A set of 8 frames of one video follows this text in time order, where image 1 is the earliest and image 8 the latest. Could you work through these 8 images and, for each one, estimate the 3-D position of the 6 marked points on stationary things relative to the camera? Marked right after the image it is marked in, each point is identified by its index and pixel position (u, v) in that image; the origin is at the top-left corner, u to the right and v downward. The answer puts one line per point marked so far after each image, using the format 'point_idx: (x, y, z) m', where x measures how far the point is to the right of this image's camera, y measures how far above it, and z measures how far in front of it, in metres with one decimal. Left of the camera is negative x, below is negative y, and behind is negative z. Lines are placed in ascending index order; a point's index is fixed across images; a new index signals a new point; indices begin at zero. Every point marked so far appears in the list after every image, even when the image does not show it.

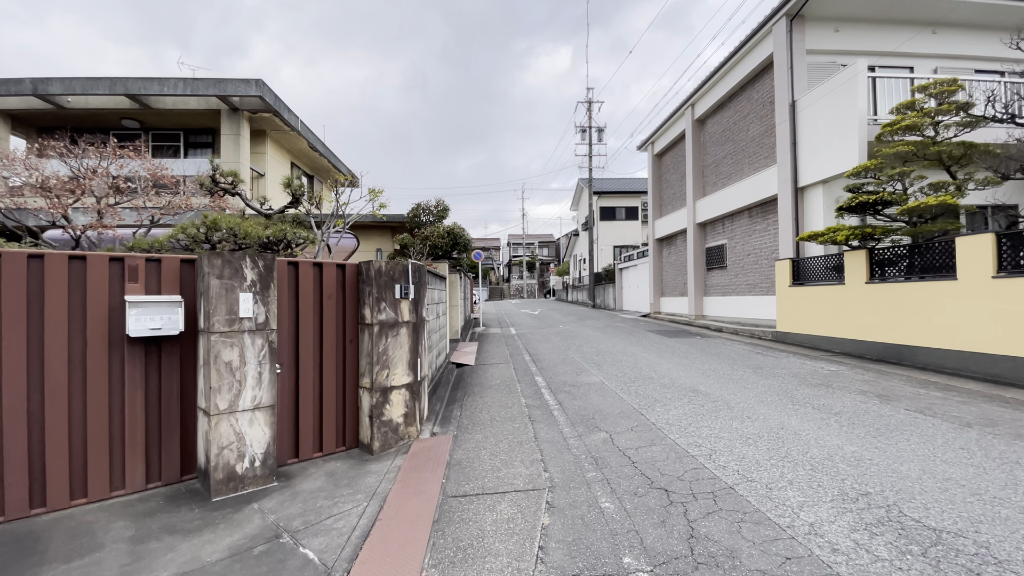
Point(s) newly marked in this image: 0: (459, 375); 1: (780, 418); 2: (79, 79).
0: (-0.8, -1.3, +7.3) m
1: (+2.6, -1.3, +4.5) m
2: (-10.1, +4.9, +11.1) m
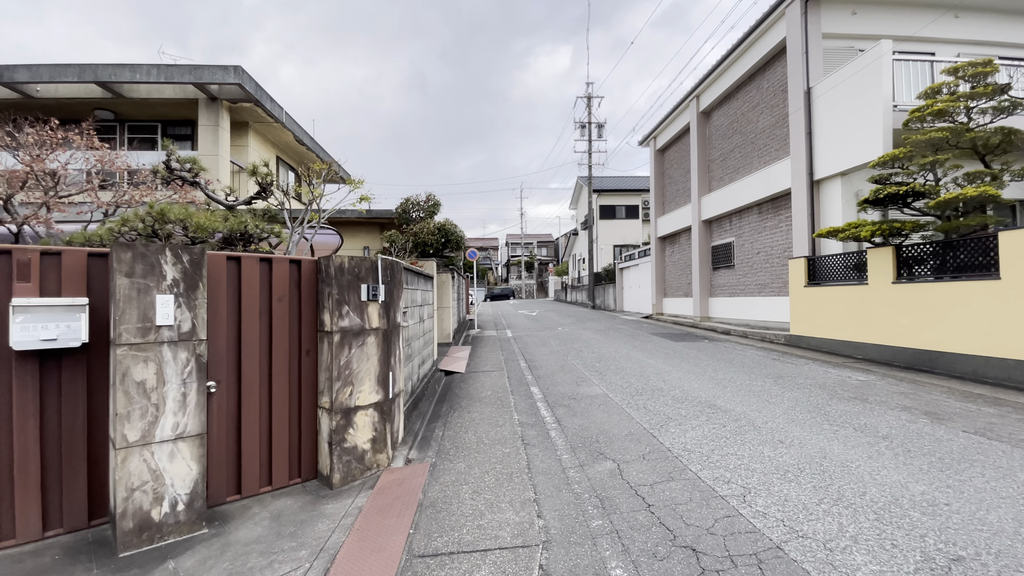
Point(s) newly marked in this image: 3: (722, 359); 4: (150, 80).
0: (-0.9, -1.3, +6.5) m
1: (+2.5, -1.3, +3.8) m
2: (-10.2, +4.9, +10.4) m
3: (+3.6, -1.2, +8.1) m
4: (-8.2, +4.7, +10.7) m
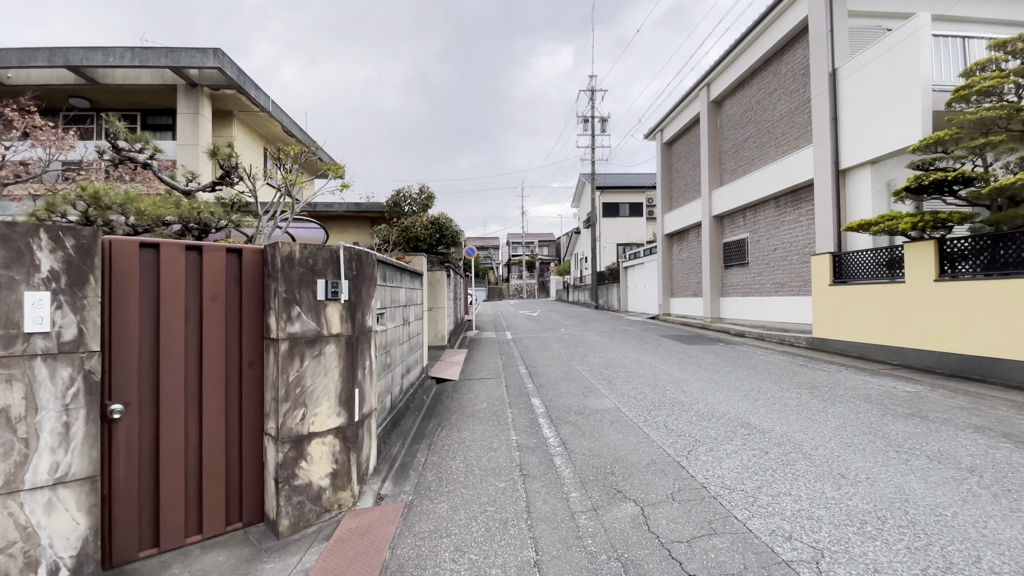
0: (-0.9, -1.3, +5.8) m
1: (+2.5, -1.2, +3.0) m
2: (-10.2, +4.9, +9.7) m
3: (+3.6, -1.2, +7.3) m
4: (-8.2, +4.7, +10.0) m
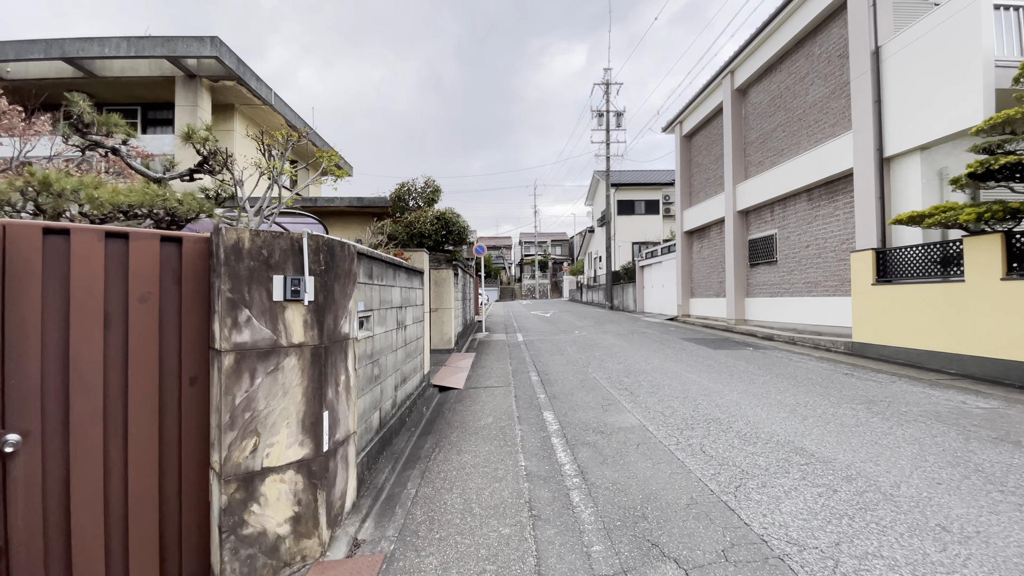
0: (-0.8, -1.3, +5.2) m
1: (+2.5, -1.2, +2.3) m
2: (-10.0, +4.9, +9.3) m
3: (+3.7, -1.2, +6.6) m
4: (-8.0, +4.7, +9.6) m
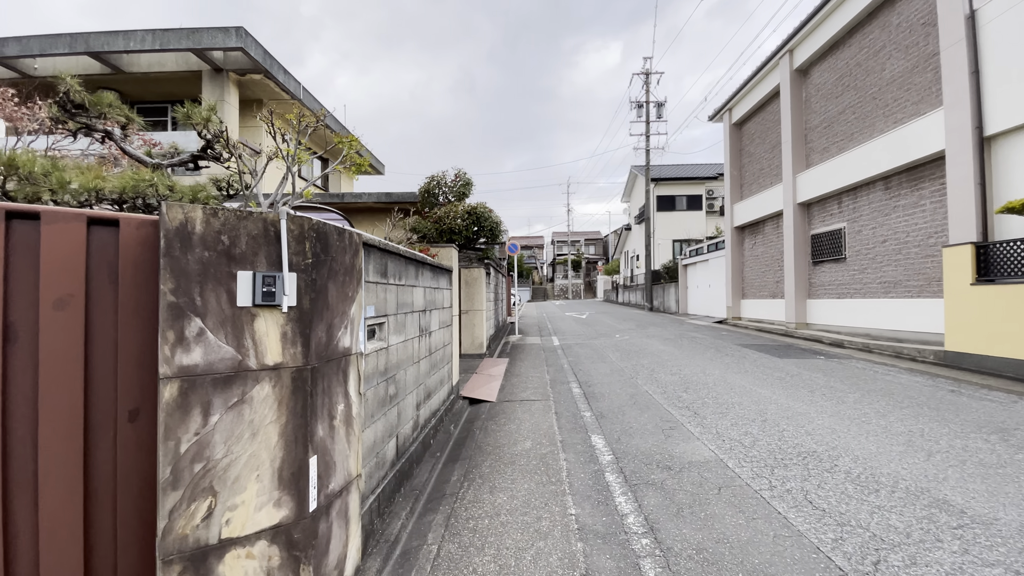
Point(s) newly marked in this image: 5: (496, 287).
0: (-0.4, -1.3, +4.5) m
1: (+2.7, -1.2, +1.4) m
2: (-9.3, +4.9, +9.2) m
3: (+4.2, -1.2, +5.6) m
4: (-7.3, +4.7, +9.3) m
5: (-0.4, 0.0, +11.2) m
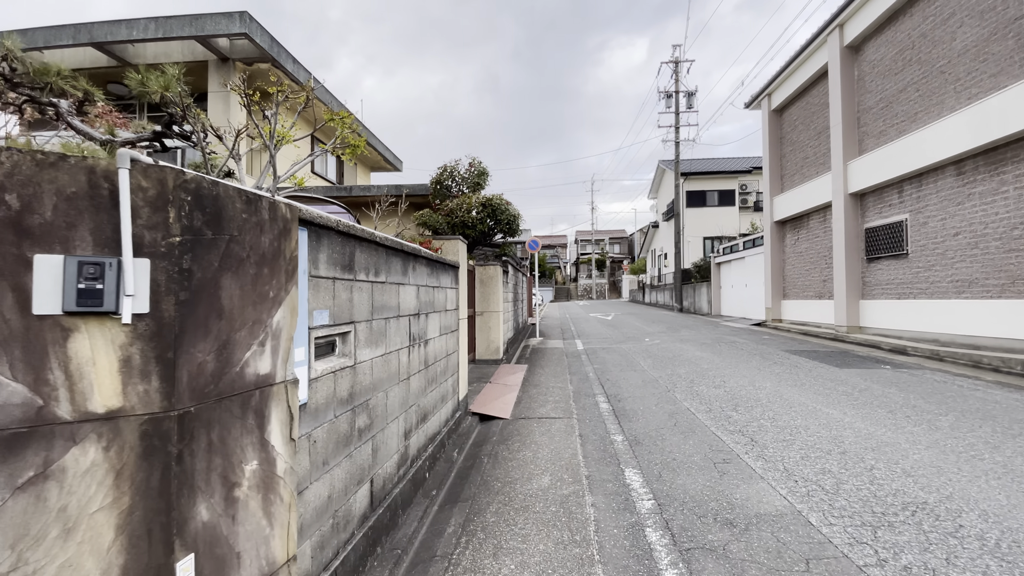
0: (-0.3, -1.3, +3.8) m
1: (+2.6, -1.2, +0.6) m
2: (-8.9, +4.9, +8.9) m
3: (+4.4, -1.2, +4.6) m
4: (-6.9, +4.8, +9.0) m
5: (+0.1, 0.0, +10.4) m
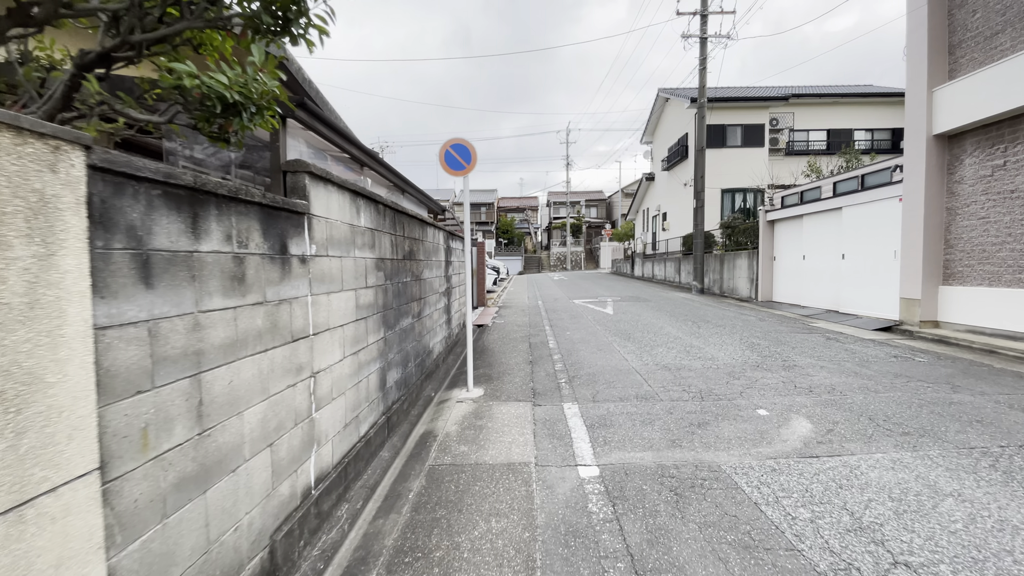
0: (-0.8, -1.6, -2.7) m
1: (+2.3, -1.7, -5.7) m
2: (-9.8, +4.8, +1.6) m
3: (+3.8, -1.4, -1.5) m
4: (-7.8, +4.7, +1.7) m
5: (-0.9, +0.2, +3.9) m
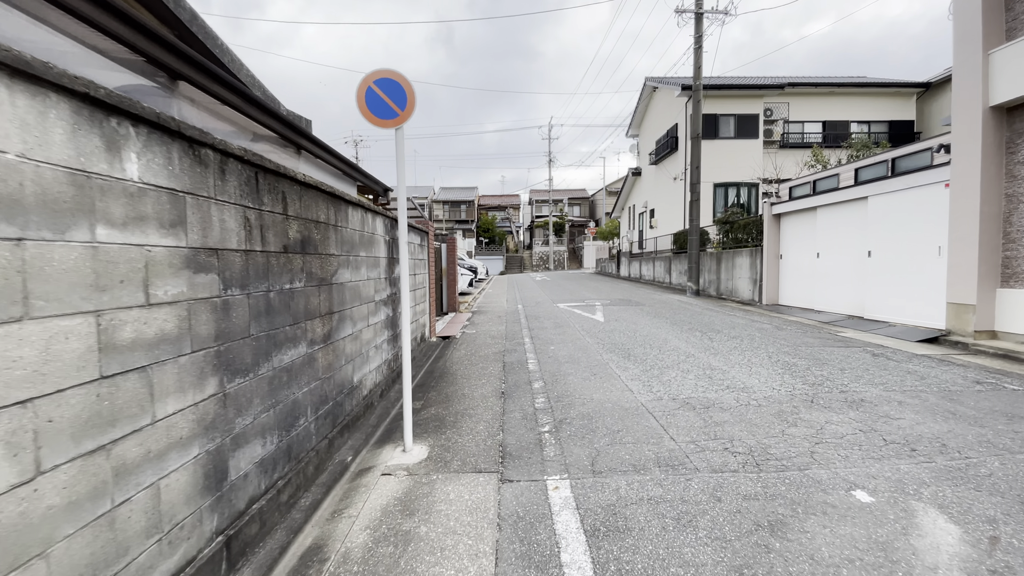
0: (-0.8, -1.7, -4.1) m
1: (+2.4, -1.8, -7.0) m
2: (-10.0, +4.8, -0.2) m
3: (+3.7, -1.4, -2.8) m
4: (-7.9, +4.6, 0.0) m
5: (-1.1, +0.1, +2.5) m
